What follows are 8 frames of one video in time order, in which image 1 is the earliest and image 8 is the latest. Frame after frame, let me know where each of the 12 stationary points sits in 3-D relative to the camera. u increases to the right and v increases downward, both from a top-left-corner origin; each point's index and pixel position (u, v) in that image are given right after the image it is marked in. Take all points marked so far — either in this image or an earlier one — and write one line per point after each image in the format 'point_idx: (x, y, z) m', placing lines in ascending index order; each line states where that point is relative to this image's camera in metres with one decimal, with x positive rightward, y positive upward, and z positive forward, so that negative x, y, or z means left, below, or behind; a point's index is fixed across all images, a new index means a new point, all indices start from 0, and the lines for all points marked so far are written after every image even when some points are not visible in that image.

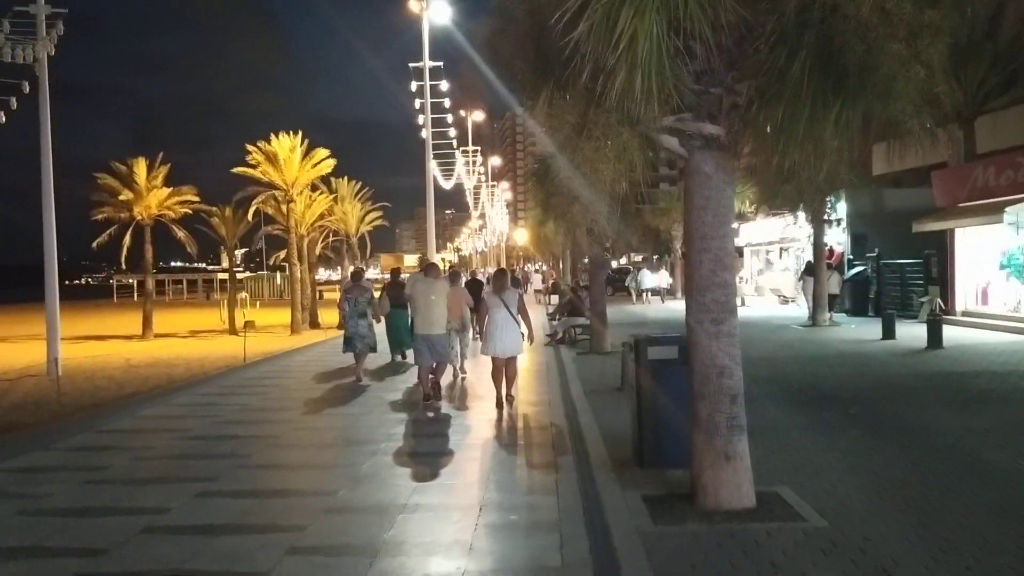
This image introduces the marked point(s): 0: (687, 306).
0: (+1.2, -0.1, +6.4) m
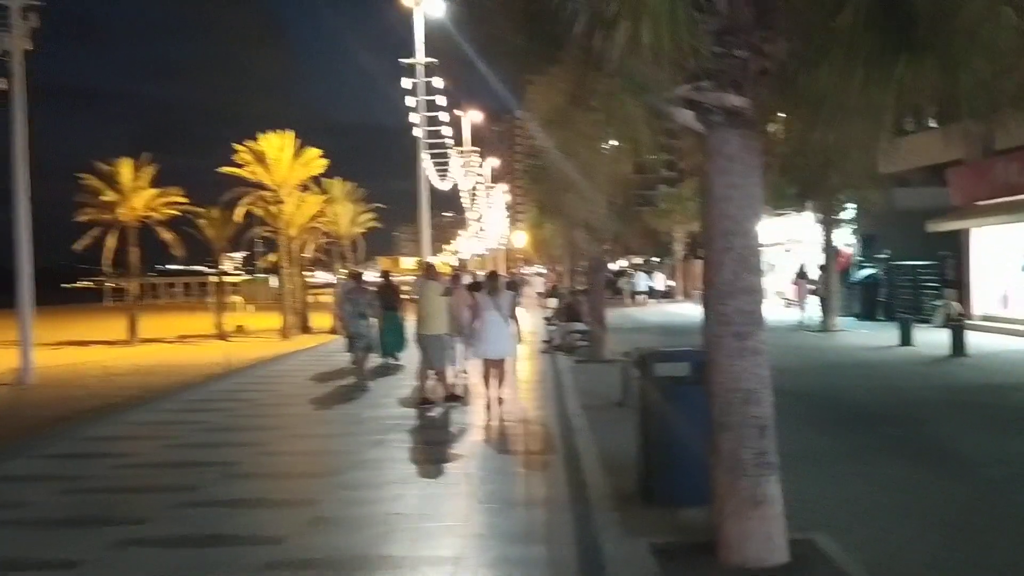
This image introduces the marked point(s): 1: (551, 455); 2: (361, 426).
0: (+1.1, -0.2, +5.3) m
1: (+0.4, -1.6, +9.2) m
2: (-1.7, -1.5, +12.0) m
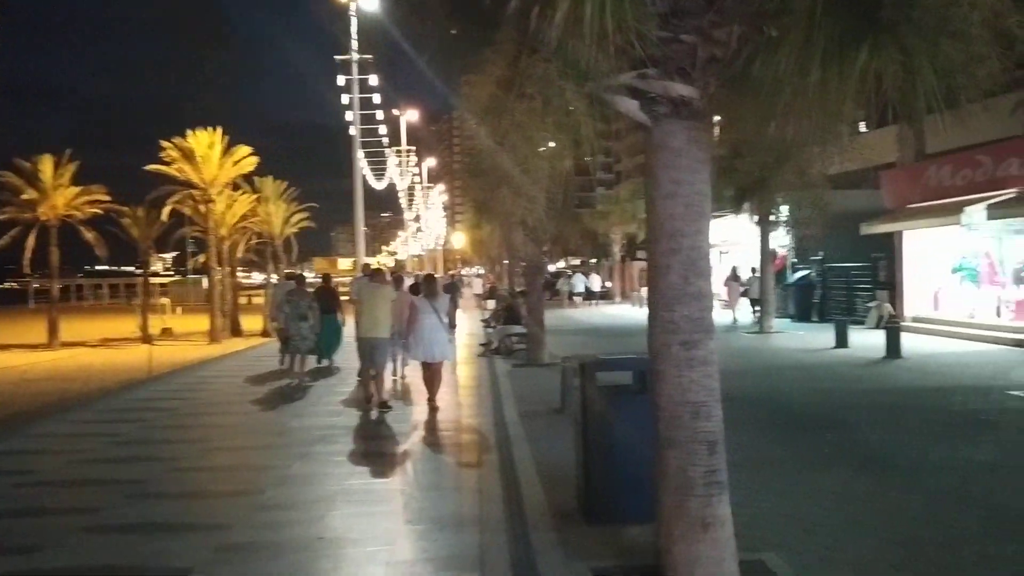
0: (+0.7, -0.2, +4.9) m
1: (-0.2, -1.6, +8.8) m
2: (-2.5, -1.6, +11.4) m
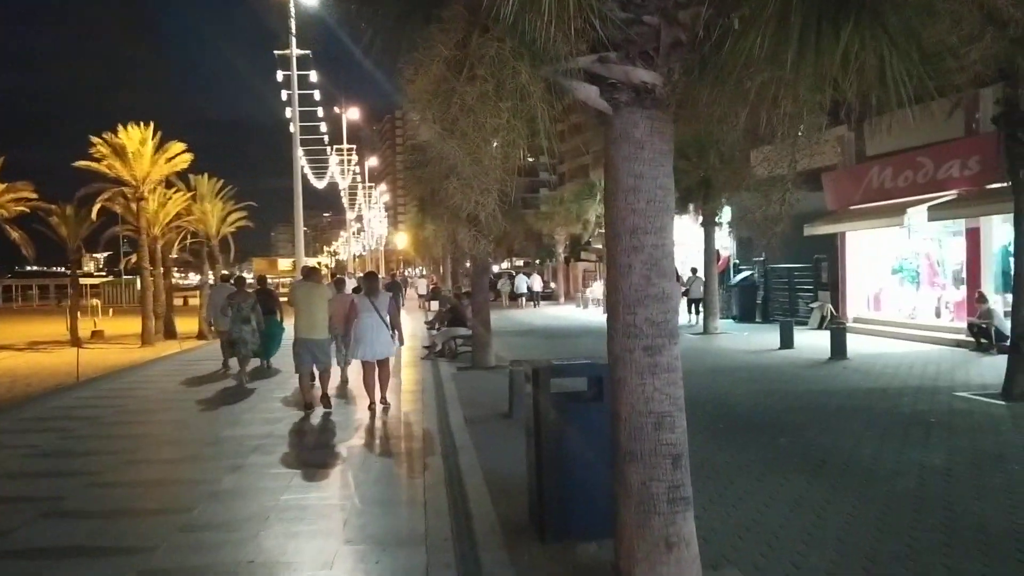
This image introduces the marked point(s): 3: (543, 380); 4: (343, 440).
0: (+0.5, -0.2, +4.5) m
1: (-0.7, -1.6, +8.4) m
2: (-3.1, -1.6, +10.8) m
3: (+0.2, -0.6, +5.9) m
4: (-1.8, -1.6, +10.2) m
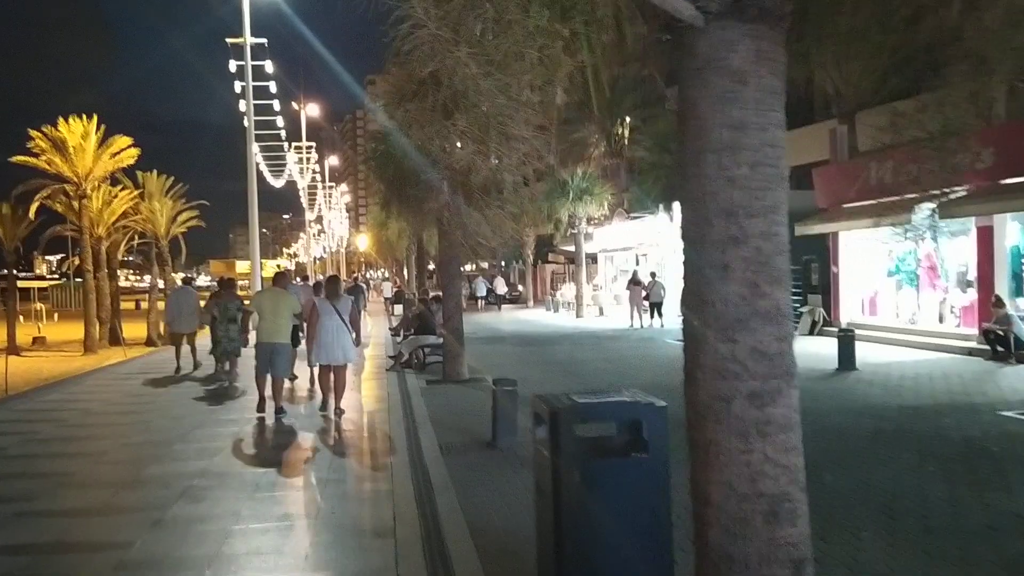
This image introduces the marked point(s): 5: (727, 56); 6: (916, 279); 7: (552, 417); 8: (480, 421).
0: (+0.6, -0.2, +2.9) m
1: (-0.7, -1.7, +6.7) m
2: (-3.3, -1.6, +9.1) m
3: (+0.2, -0.6, +4.2) m
4: (-1.9, -1.6, +8.5) m
5: (+0.7, +0.7, +2.9) m
6: (+8.3, +0.2, +19.5) m
7: (+0.2, -0.6, +4.3) m
8: (-0.4, -1.5, +10.6) m
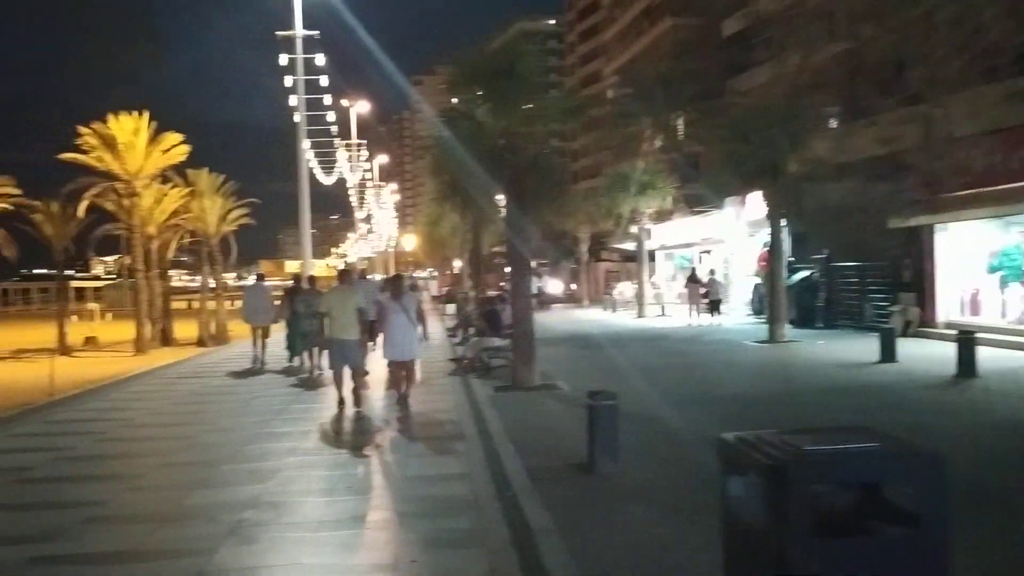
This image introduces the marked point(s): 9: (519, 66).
0: (+1.1, -0.2, +1.6) m
1: (0.0, -1.7, +5.4) m
2: (-2.5, -1.6, +7.9) m
3: (+0.8, -0.6, +2.9) m
4: (-1.1, -1.6, +7.2) m
5: (+1.2, +0.7, +1.5) m
6: (+9.6, +0.2, +17.8) m
7: (+0.8, -0.6, +3.0) m
8: (+0.5, -1.5, +9.3) m
9: (+0.1, +3.2, +13.9) m
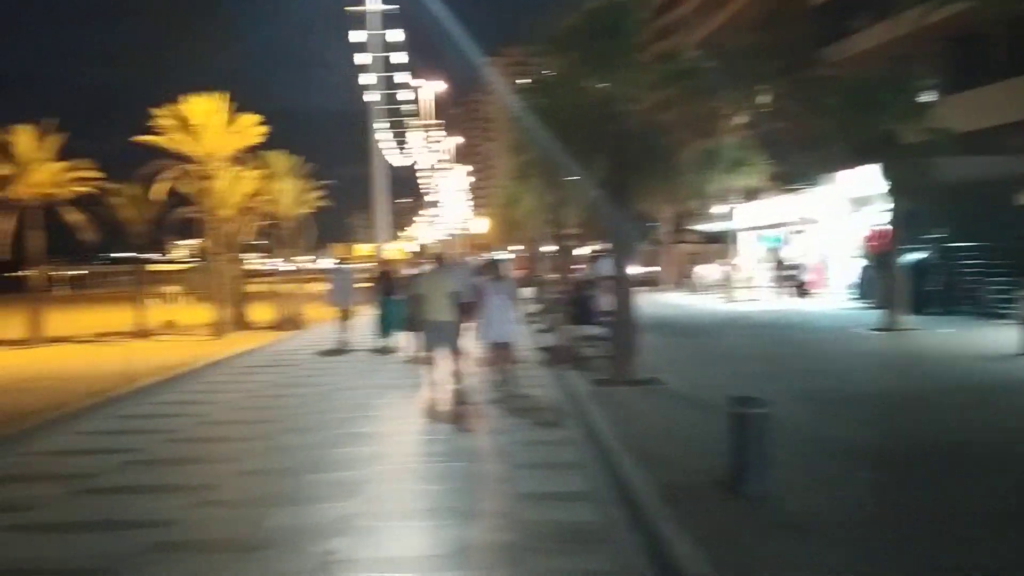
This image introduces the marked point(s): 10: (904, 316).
0: (+1.5, -0.2, +0.3) m
1: (+0.7, -1.6, +4.2) m
2: (-1.6, -1.5, +6.8) m
3: (+1.3, -0.6, +1.6) m
4: (-0.3, -1.5, +6.1) m
5: (+1.6, +0.7, +0.2) m
6: (+11.2, +0.5, +15.8) m
7: (+1.3, -0.6, +1.7) m
8: (+1.5, -1.3, +8.0) m
9: (+1.4, +3.4, +12.5) m
10: (+7.6, -0.5, +18.7) m
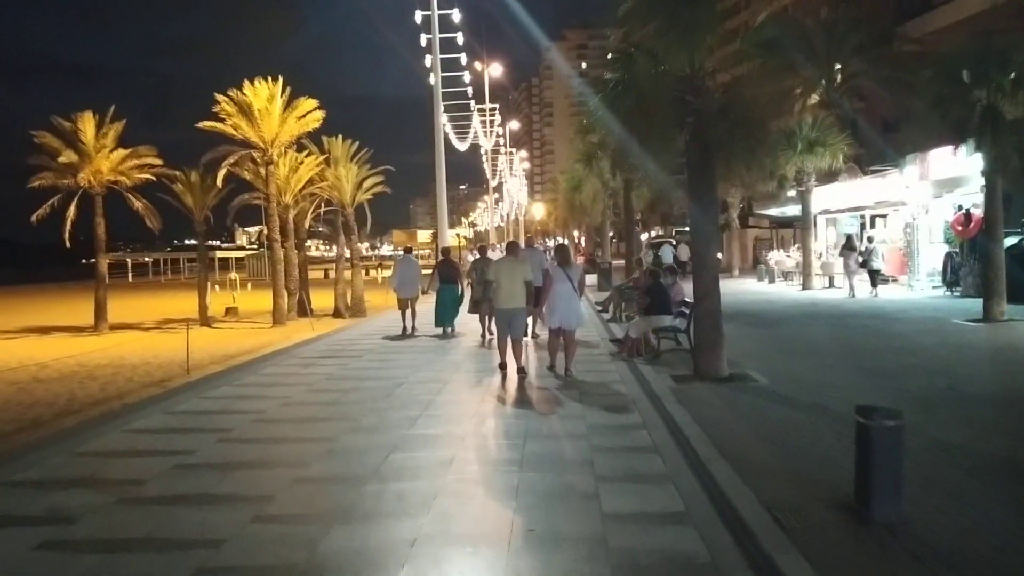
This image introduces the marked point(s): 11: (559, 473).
0: (+1.7, -0.3, -0.7) m
1: (+1.1, -1.6, +3.3) m
2: (-1.0, -1.5, +6.1) m
3: (+1.6, -0.6, +0.7) m
4: (+0.2, -1.5, +5.2) m
5: (+1.7, +0.7, -0.8) m
6: (+12.3, +0.7, +14.2) m
7: (+1.5, -0.6, +0.7) m
8: (+2.2, -1.3, +7.1) m
9: (+2.3, +3.6, +11.5) m
10: (+8.9, -0.3, +17.3) m
11: (+0.4, -1.4, +7.1) m
